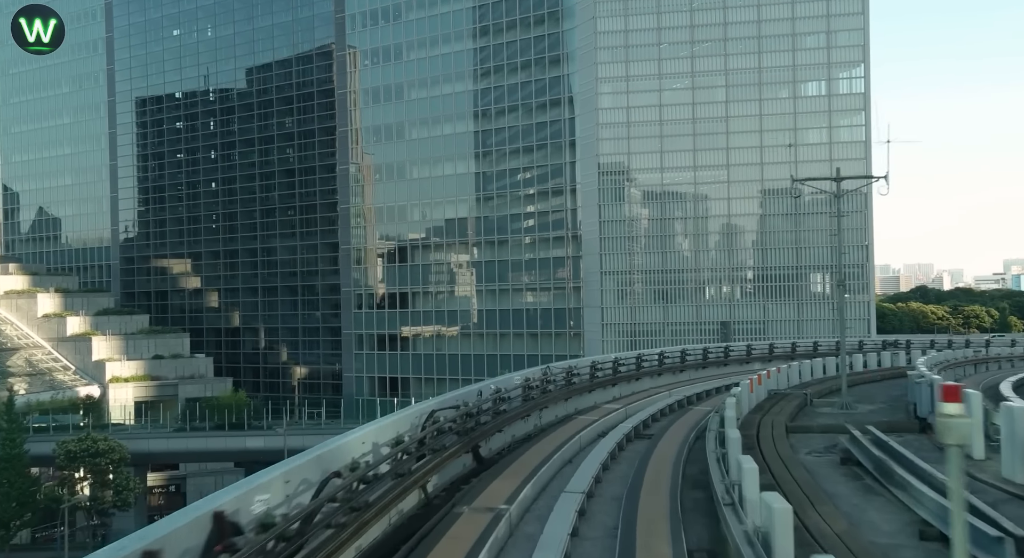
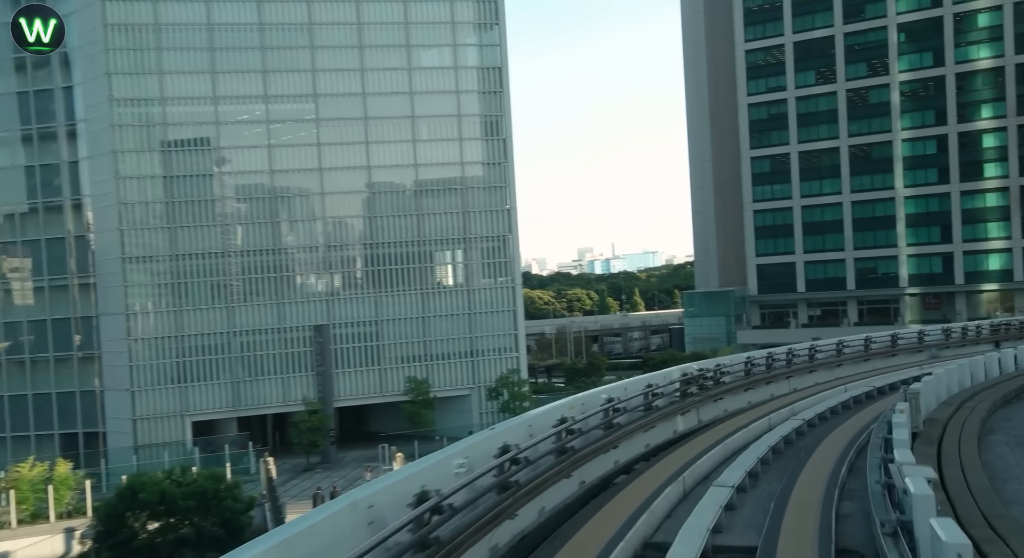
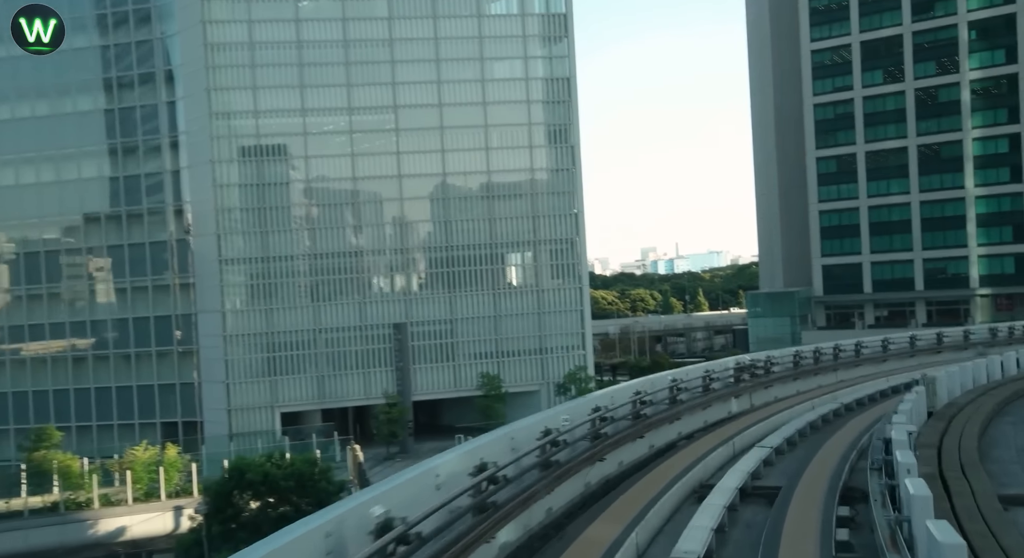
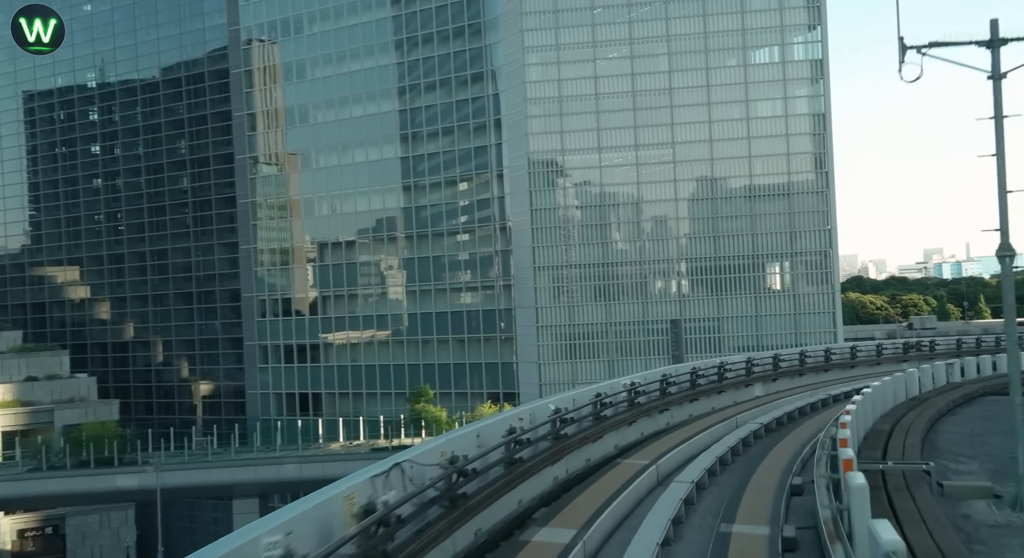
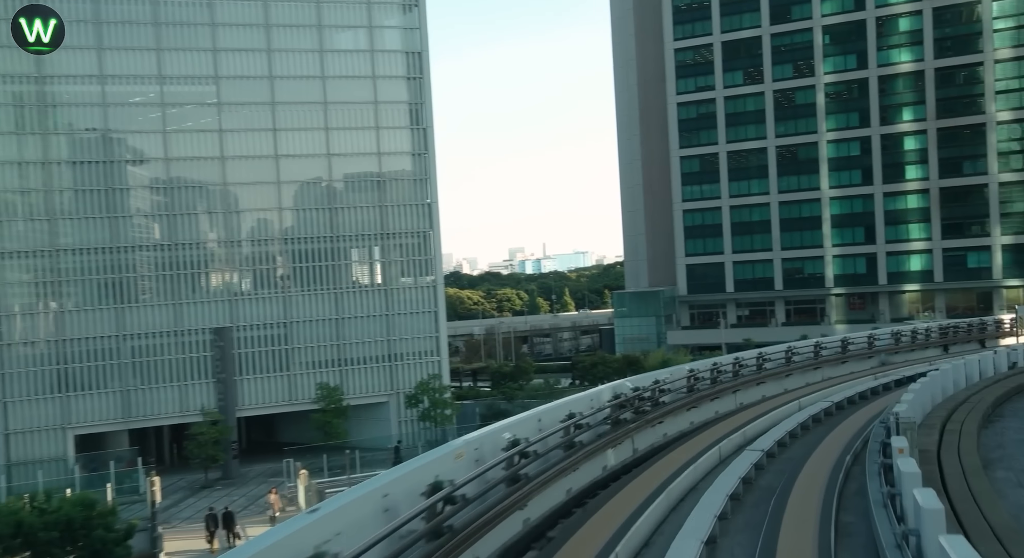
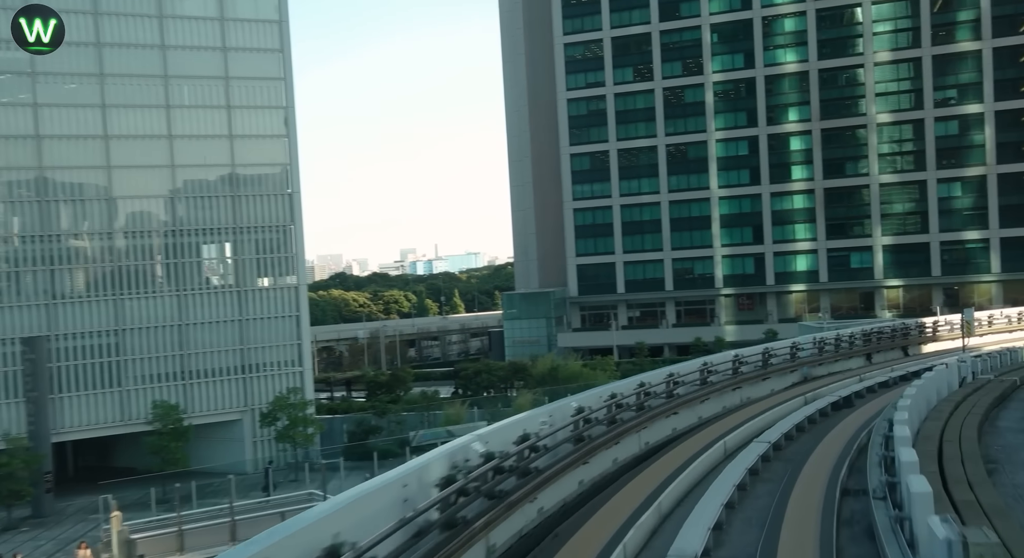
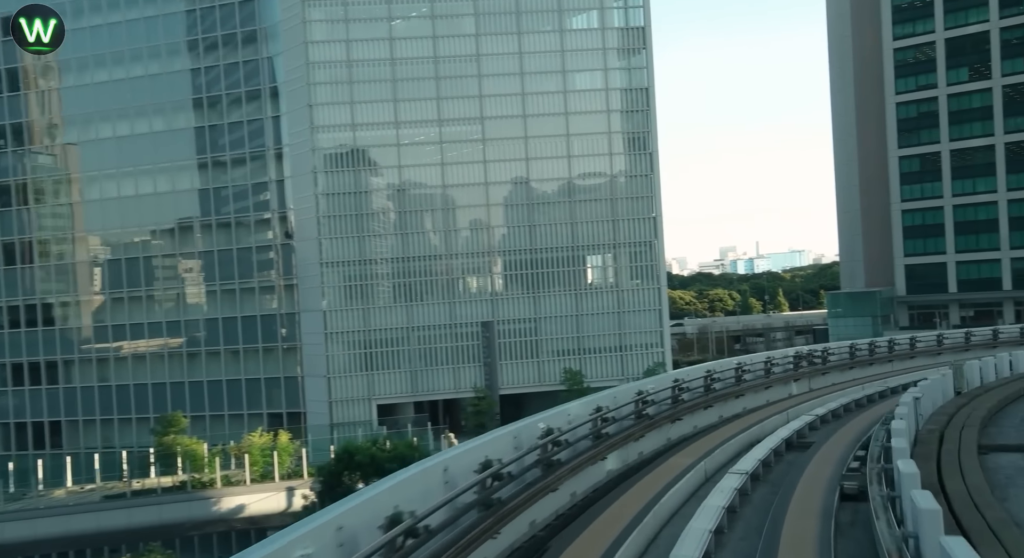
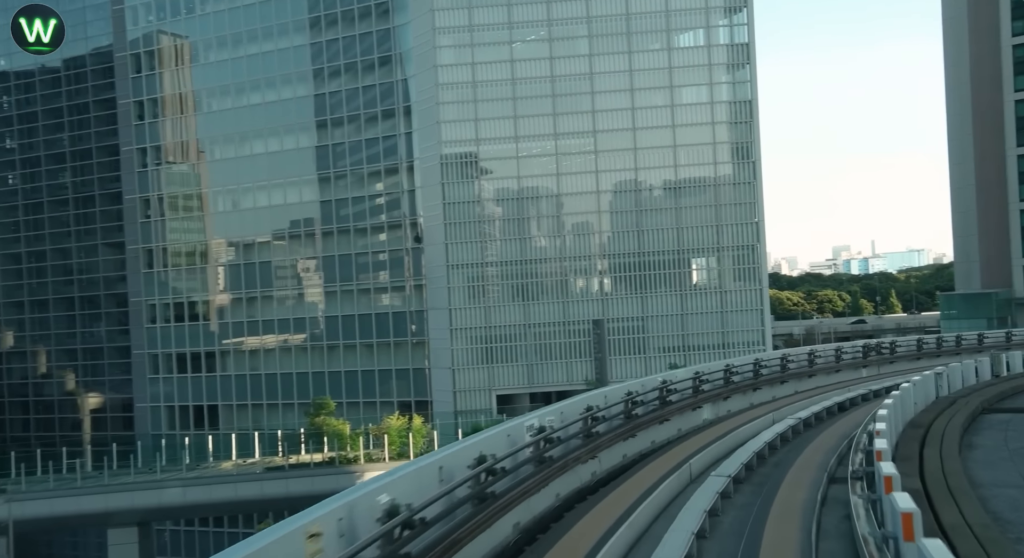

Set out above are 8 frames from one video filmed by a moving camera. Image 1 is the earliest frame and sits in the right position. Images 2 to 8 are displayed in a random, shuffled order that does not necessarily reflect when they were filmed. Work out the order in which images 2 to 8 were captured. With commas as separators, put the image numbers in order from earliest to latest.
4, 8, 7, 3, 2, 5, 6
